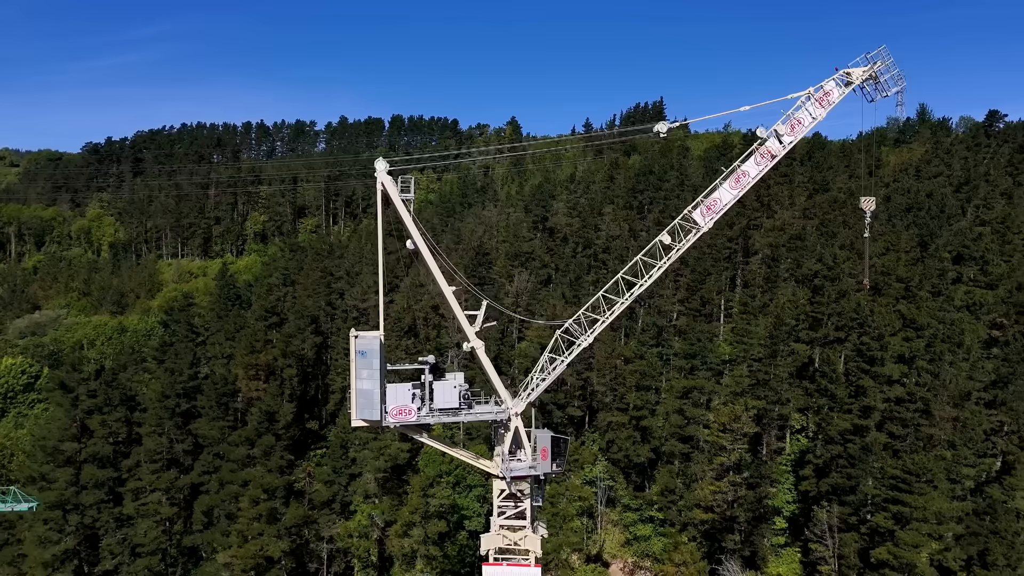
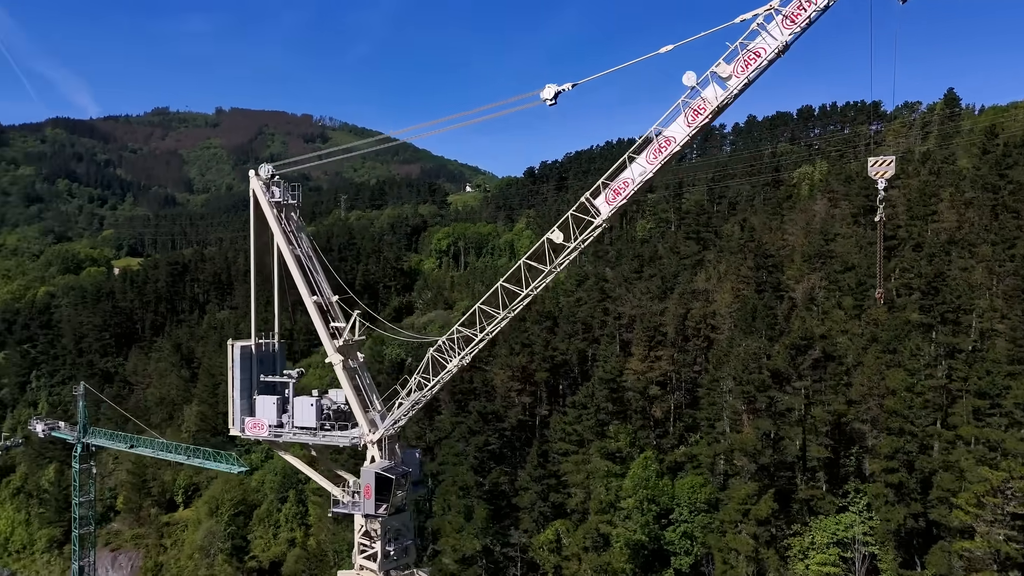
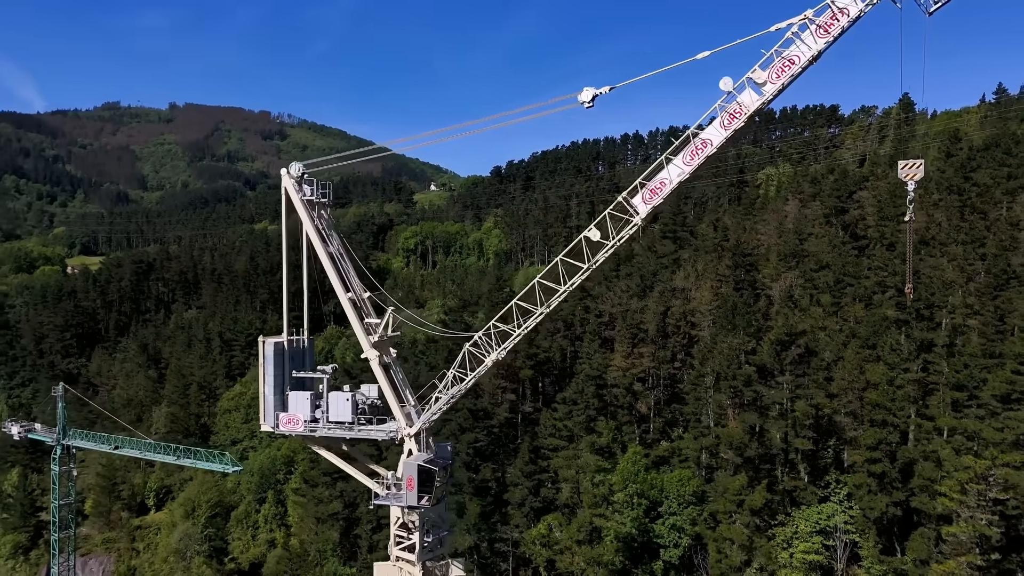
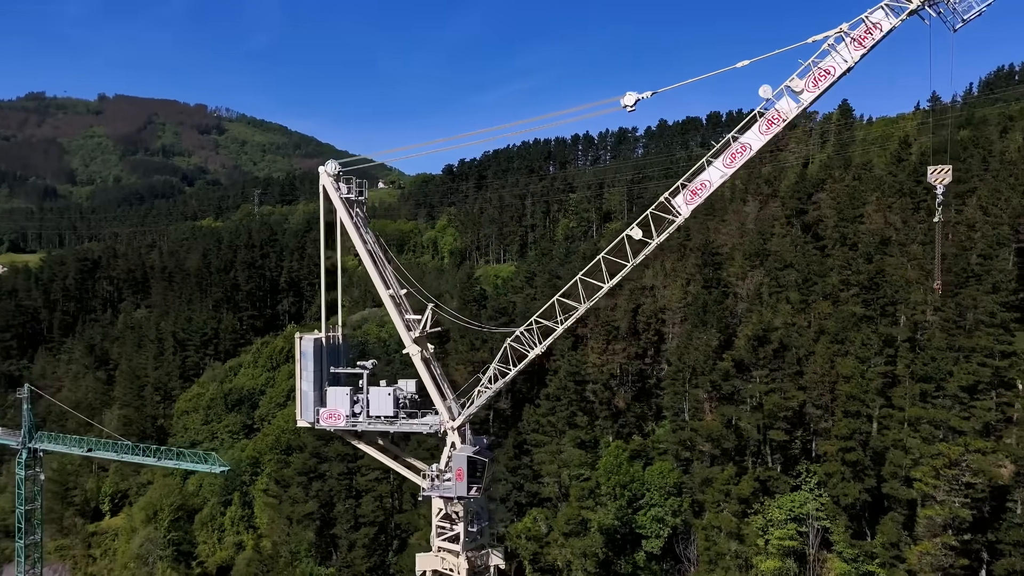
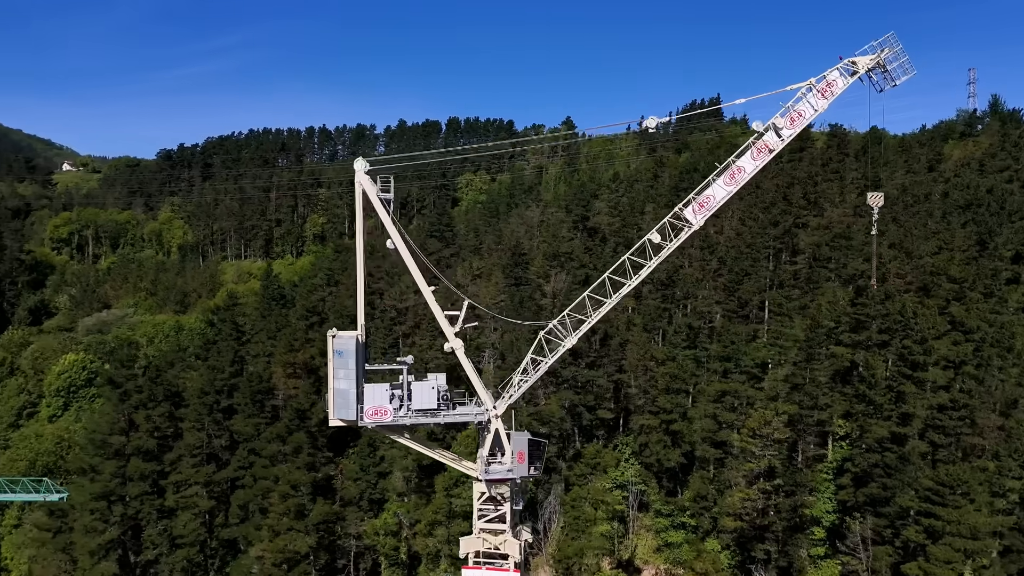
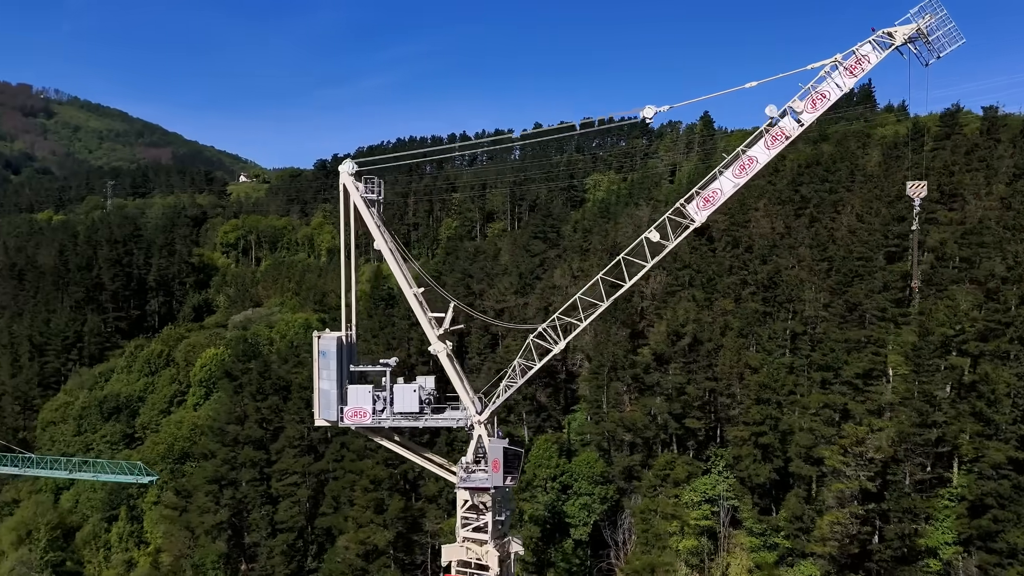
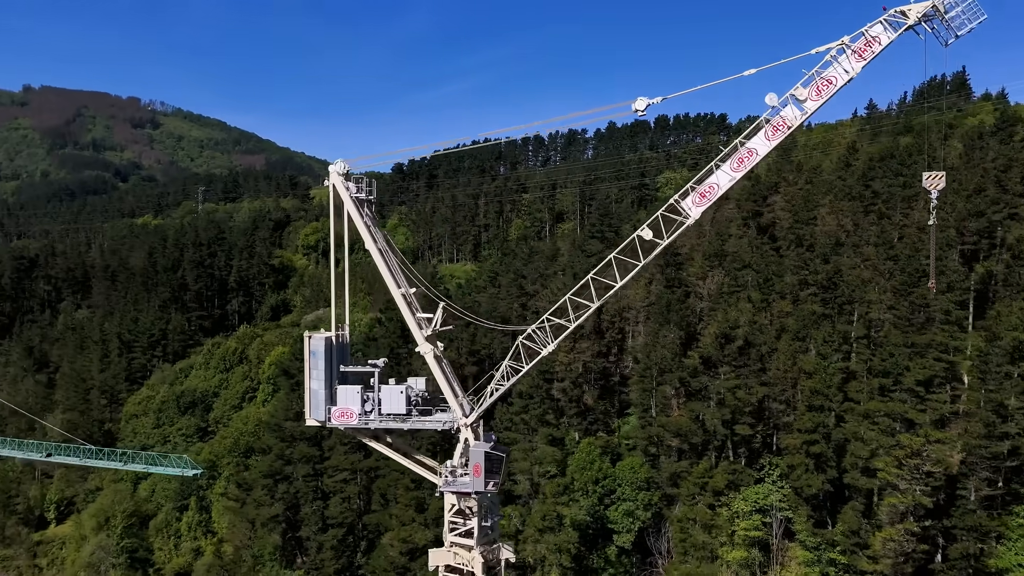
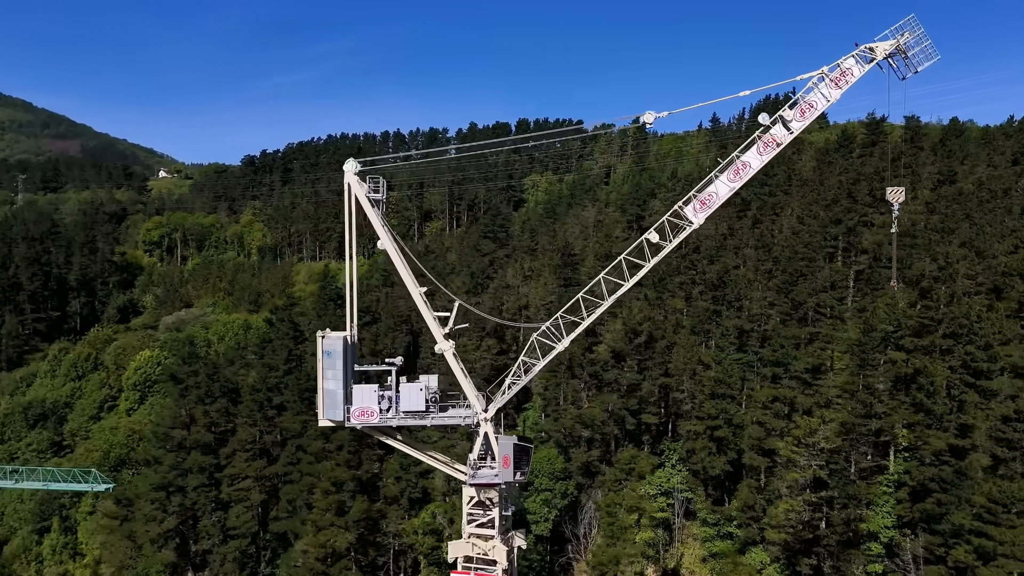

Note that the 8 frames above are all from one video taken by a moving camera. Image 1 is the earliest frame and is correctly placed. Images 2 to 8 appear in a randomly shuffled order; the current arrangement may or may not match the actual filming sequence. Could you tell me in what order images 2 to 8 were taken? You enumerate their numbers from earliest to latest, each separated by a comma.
5, 8, 6, 7, 4, 3, 2
